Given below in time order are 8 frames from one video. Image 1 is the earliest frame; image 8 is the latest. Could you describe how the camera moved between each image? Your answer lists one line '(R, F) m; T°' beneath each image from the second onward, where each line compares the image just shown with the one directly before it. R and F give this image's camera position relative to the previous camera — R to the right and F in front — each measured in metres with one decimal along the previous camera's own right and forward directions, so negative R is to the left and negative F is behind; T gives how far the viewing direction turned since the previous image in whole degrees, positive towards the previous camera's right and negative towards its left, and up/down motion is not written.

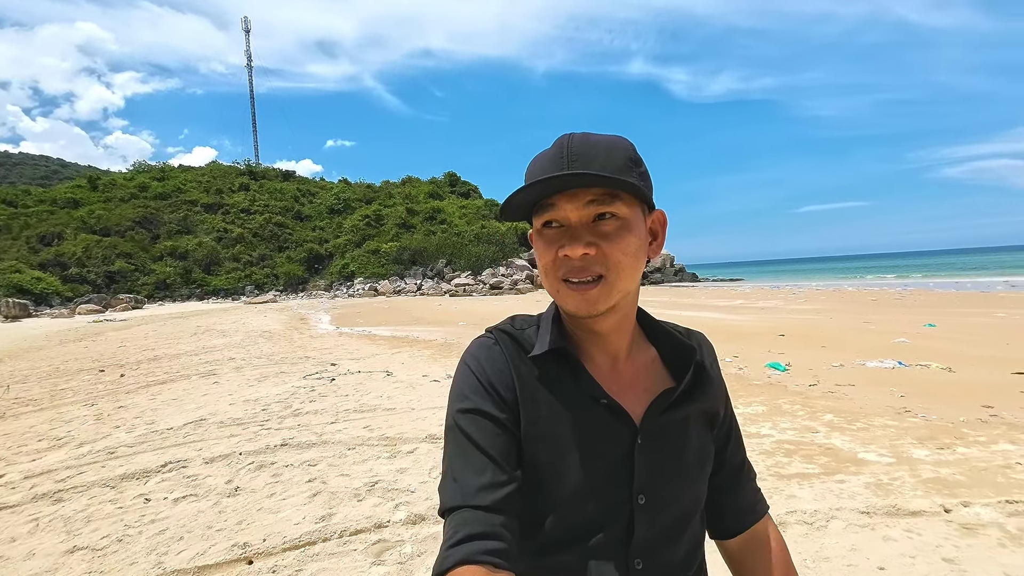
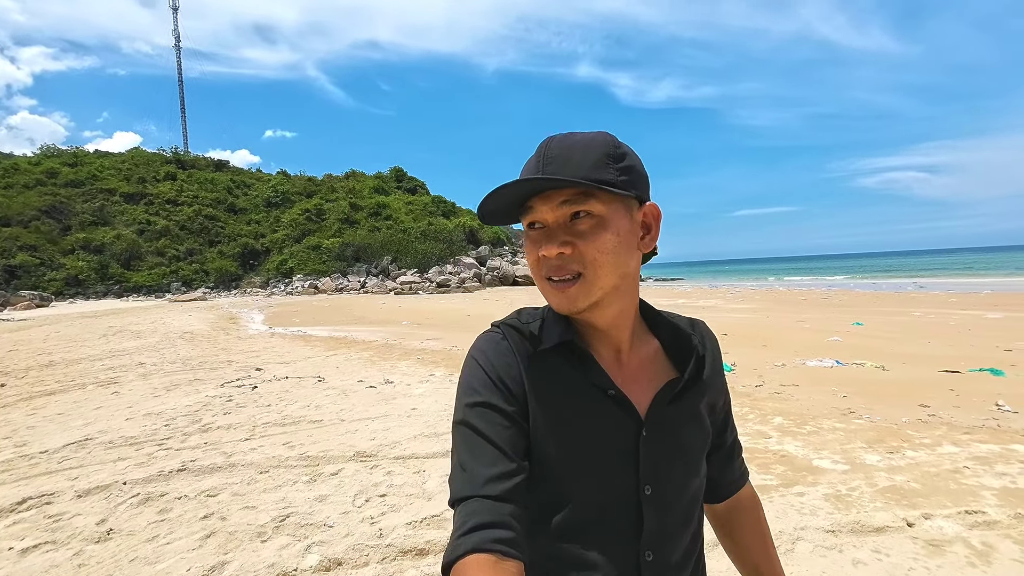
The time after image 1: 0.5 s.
(+0.1, +0.4) m; +6°
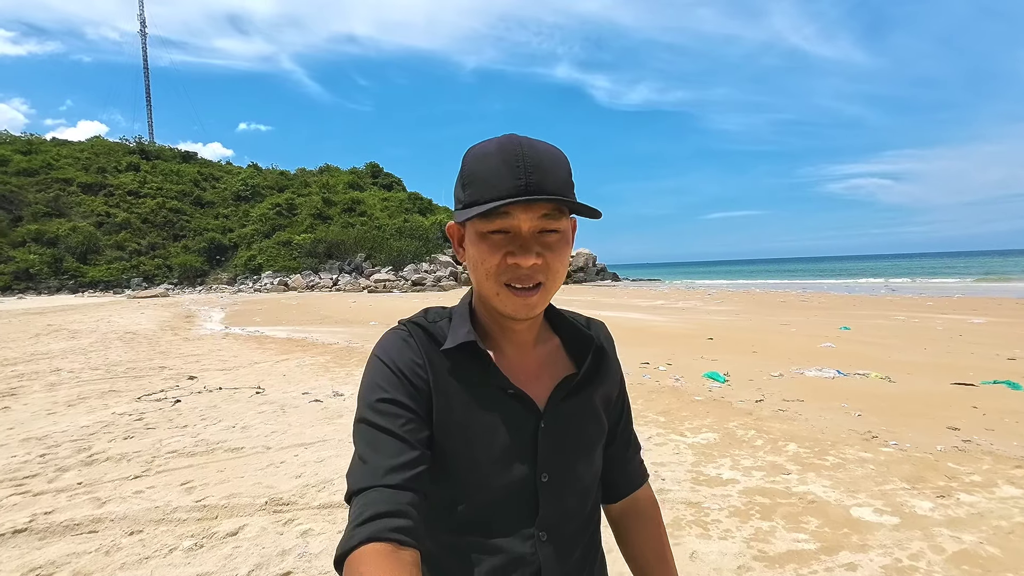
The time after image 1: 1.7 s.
(+0.1, +0.9) m; +3°
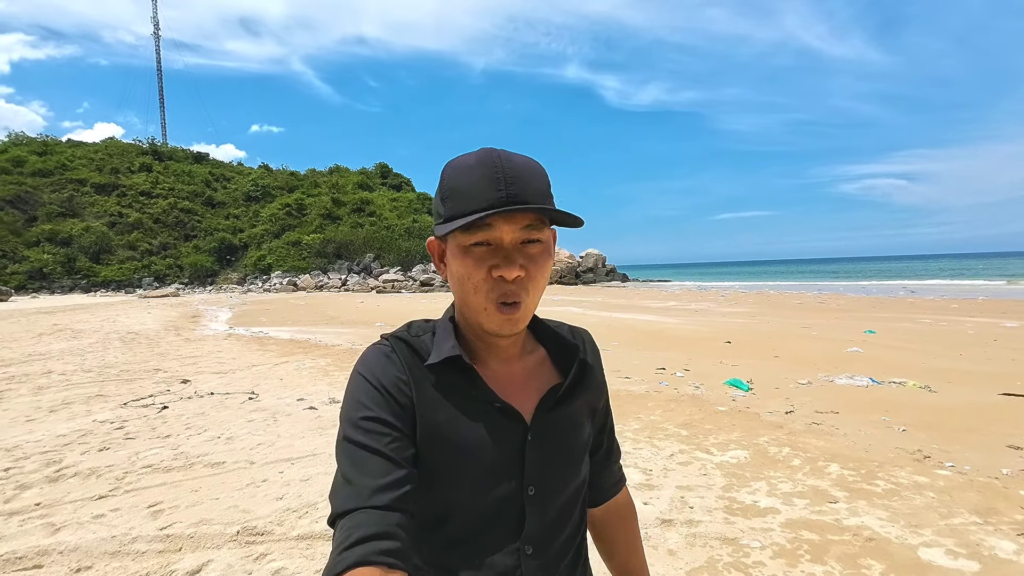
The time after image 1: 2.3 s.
(0.0, +0.4) m; -1°
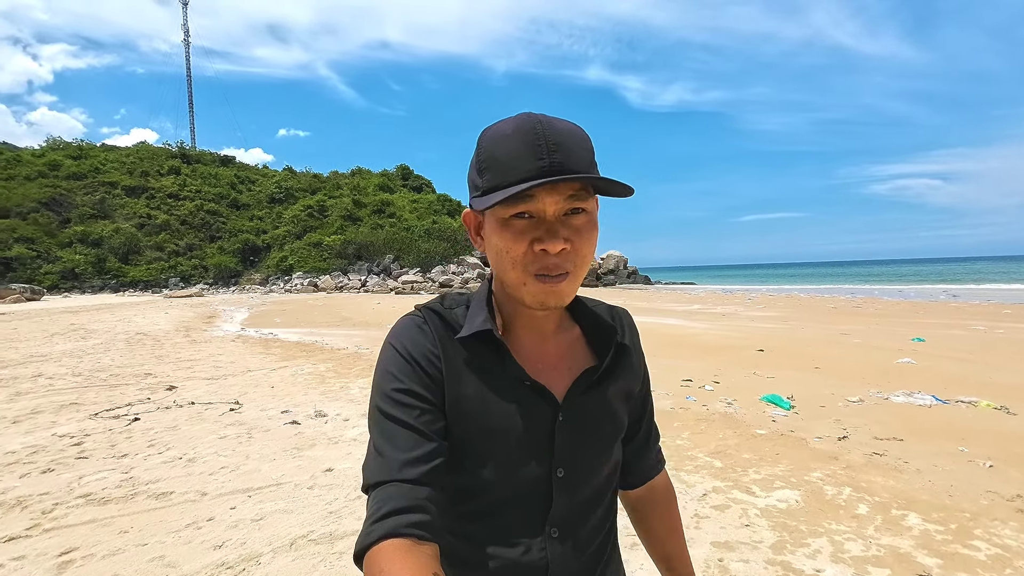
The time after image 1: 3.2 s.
(+0.1, +0.7) m; -2°
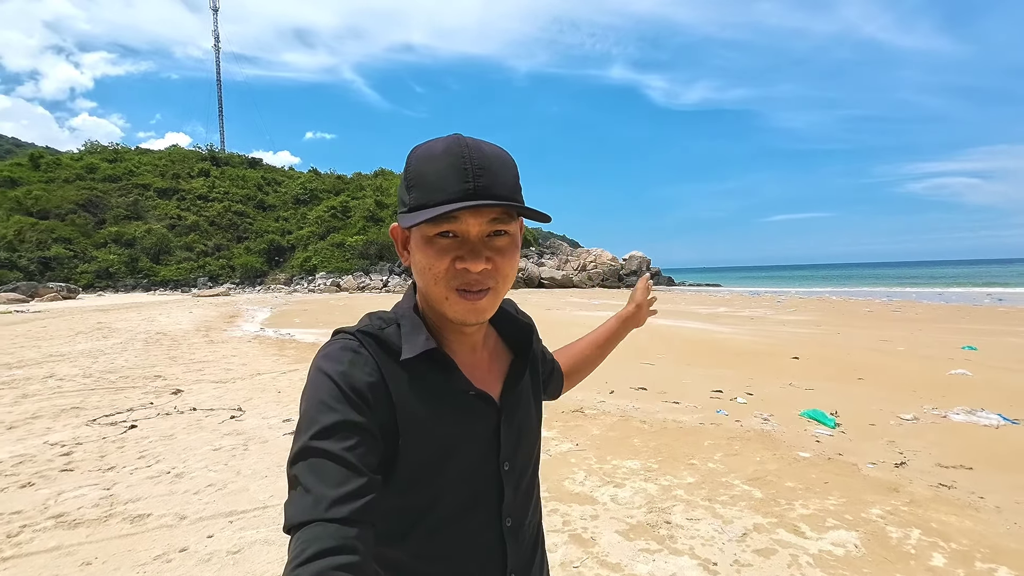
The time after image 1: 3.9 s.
(+0.1, +0.4) m; -3°
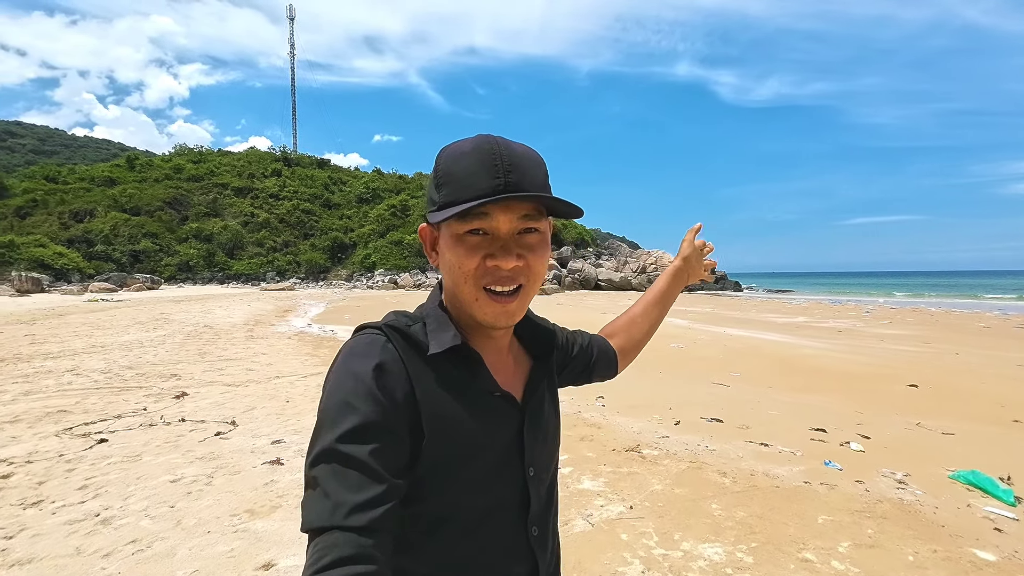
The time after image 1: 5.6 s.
(+0.1, +1.1) m; -7°
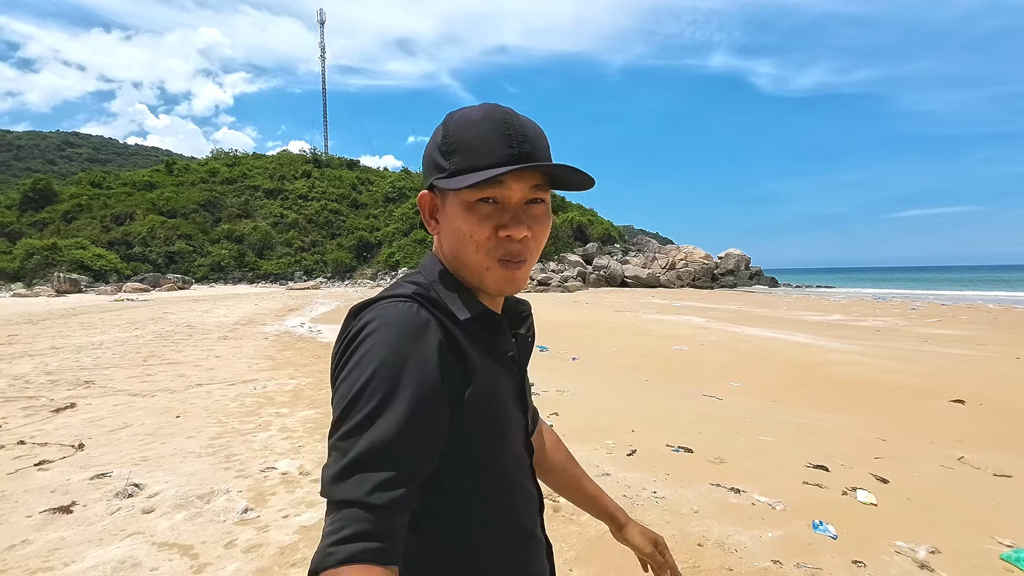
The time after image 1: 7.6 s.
(+1.0, +1.1) m; -4°
